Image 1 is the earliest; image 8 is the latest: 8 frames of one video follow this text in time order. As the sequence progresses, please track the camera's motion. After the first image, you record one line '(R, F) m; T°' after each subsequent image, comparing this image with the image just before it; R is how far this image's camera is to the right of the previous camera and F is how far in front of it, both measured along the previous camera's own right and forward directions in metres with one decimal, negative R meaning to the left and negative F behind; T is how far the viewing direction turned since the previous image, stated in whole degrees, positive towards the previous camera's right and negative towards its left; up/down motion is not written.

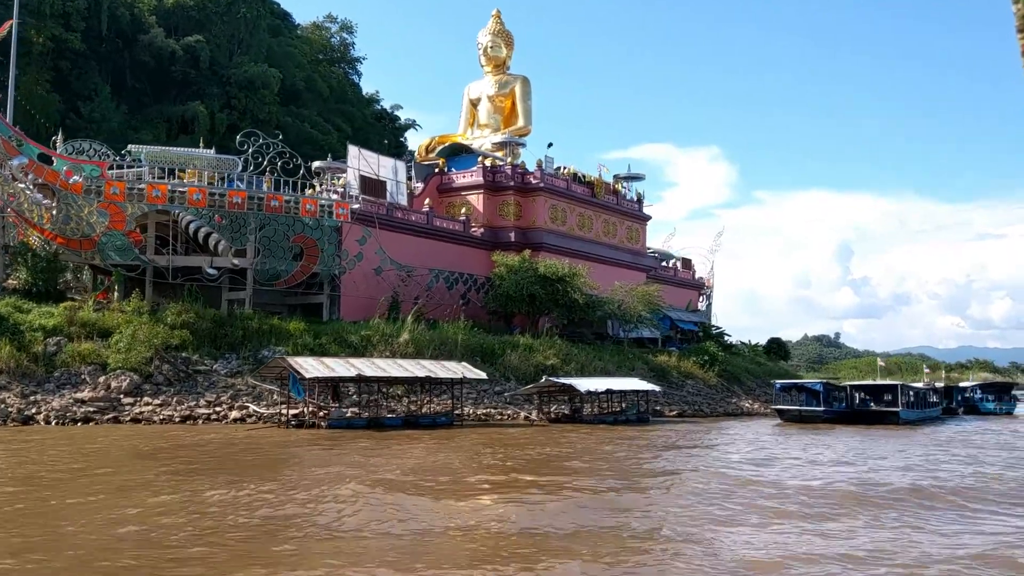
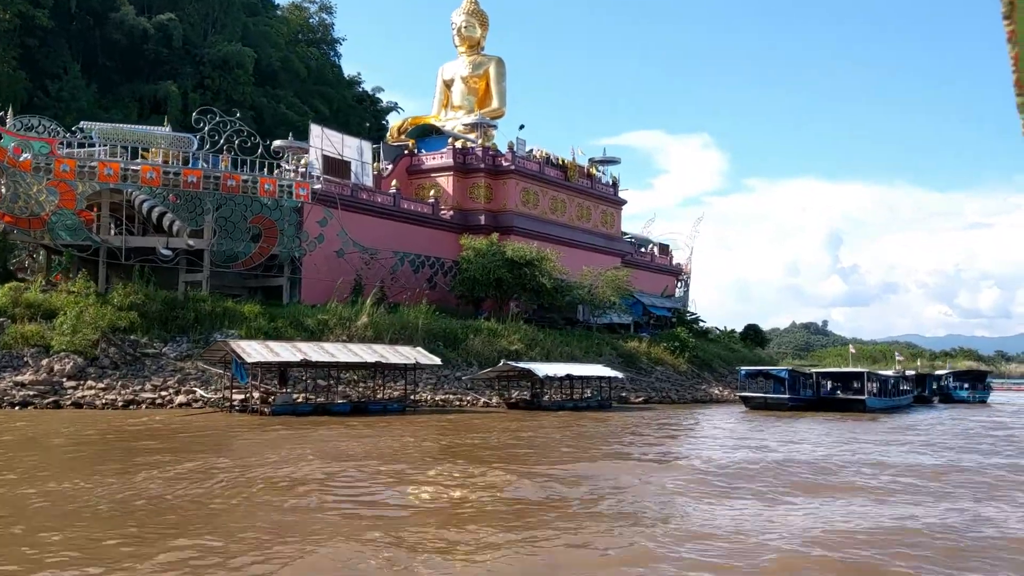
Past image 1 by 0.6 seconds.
(+0.7, +0.5) m; +1°
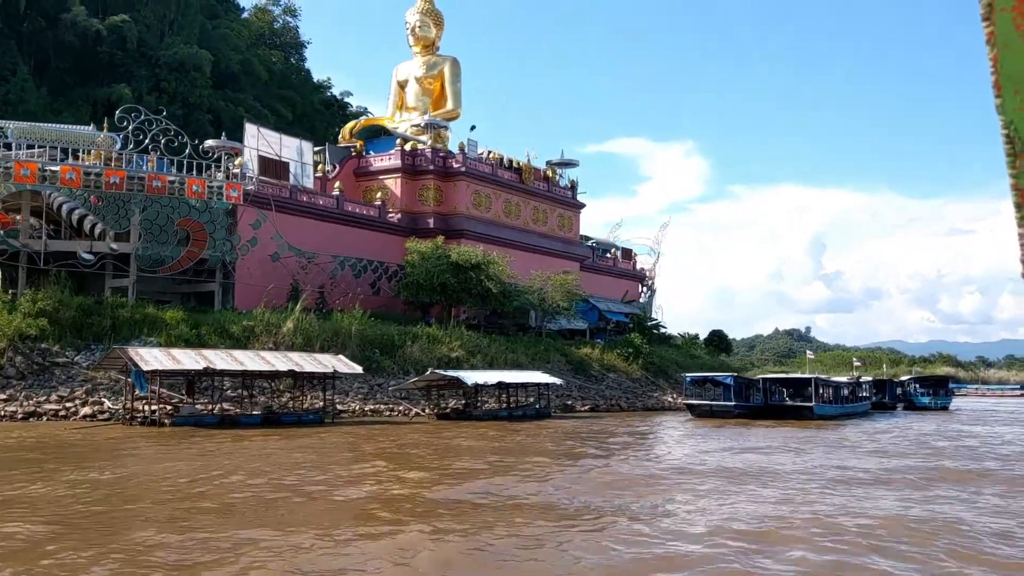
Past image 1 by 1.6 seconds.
(+1.2, +0.9) m; +1°
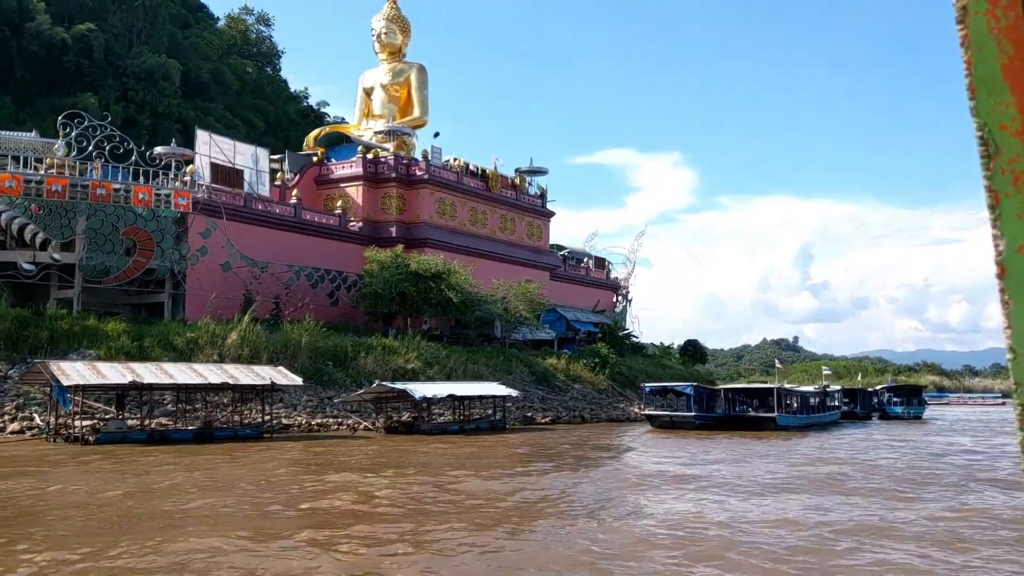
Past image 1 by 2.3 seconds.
(+0.8, +0.6) m; +1°
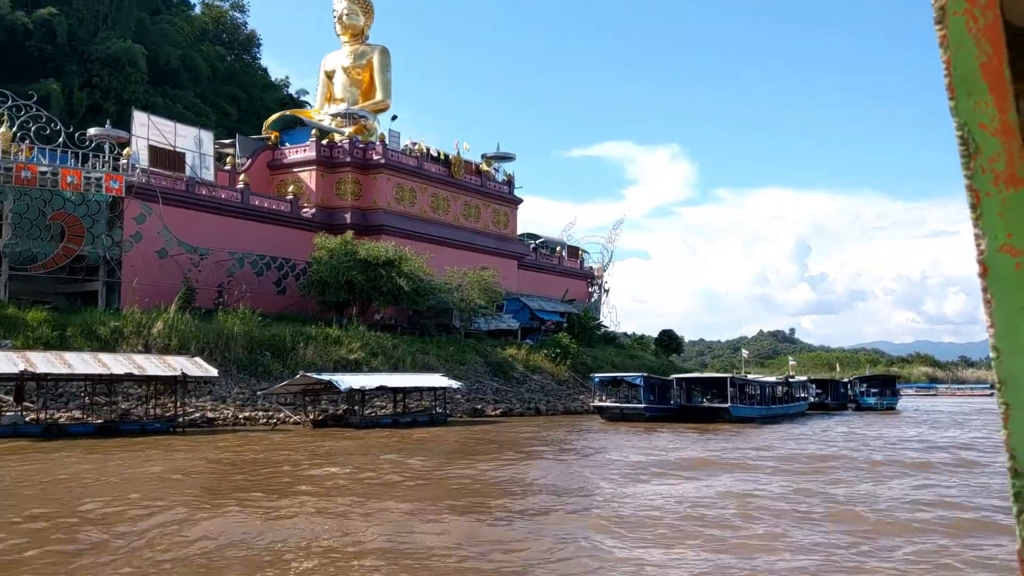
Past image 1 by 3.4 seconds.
(+1.2, +1.0) m; 0°
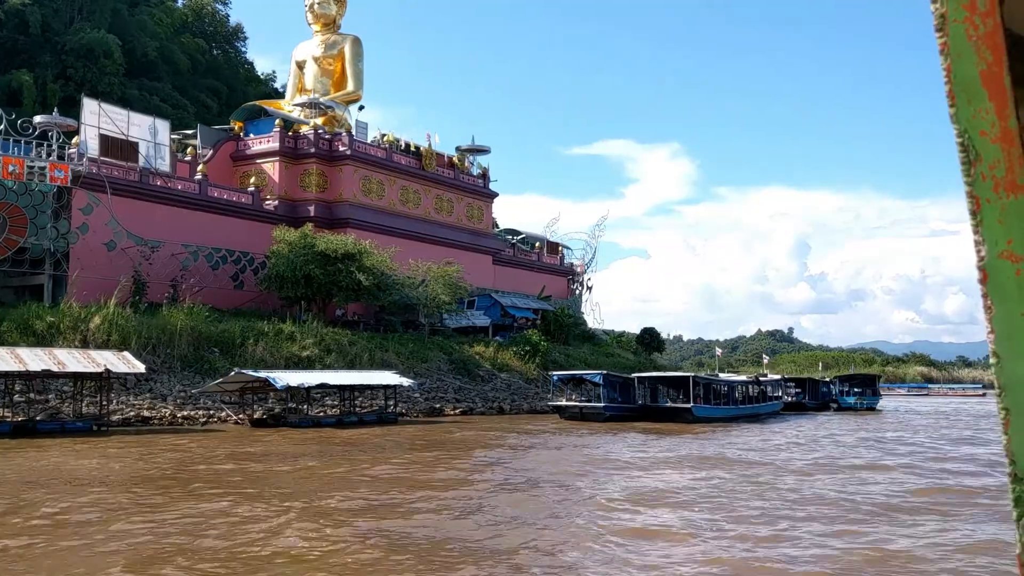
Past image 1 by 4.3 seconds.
(+0.9, +0.8) m; 0°
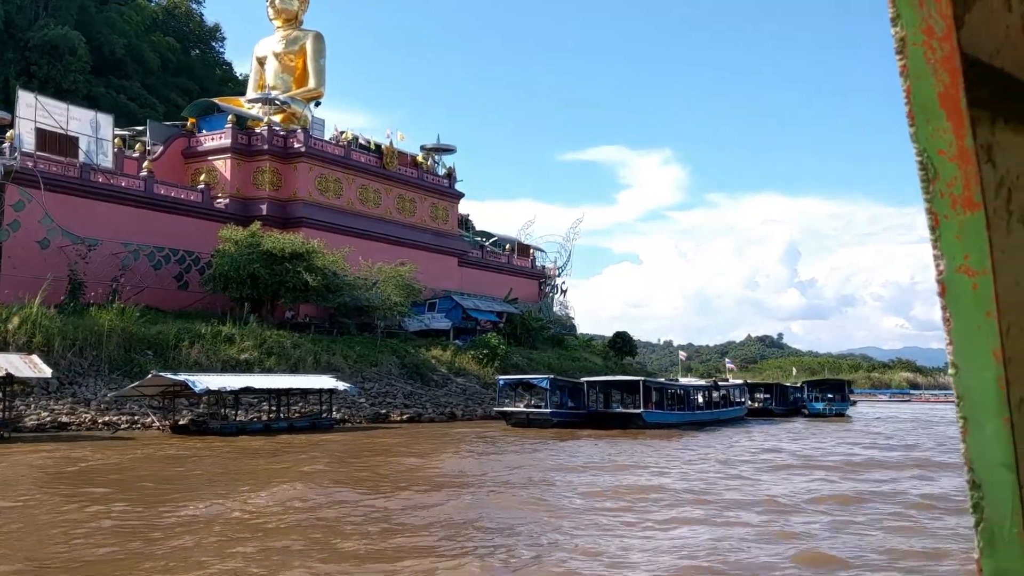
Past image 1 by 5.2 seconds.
(+0.9, +0.8) m; 0°
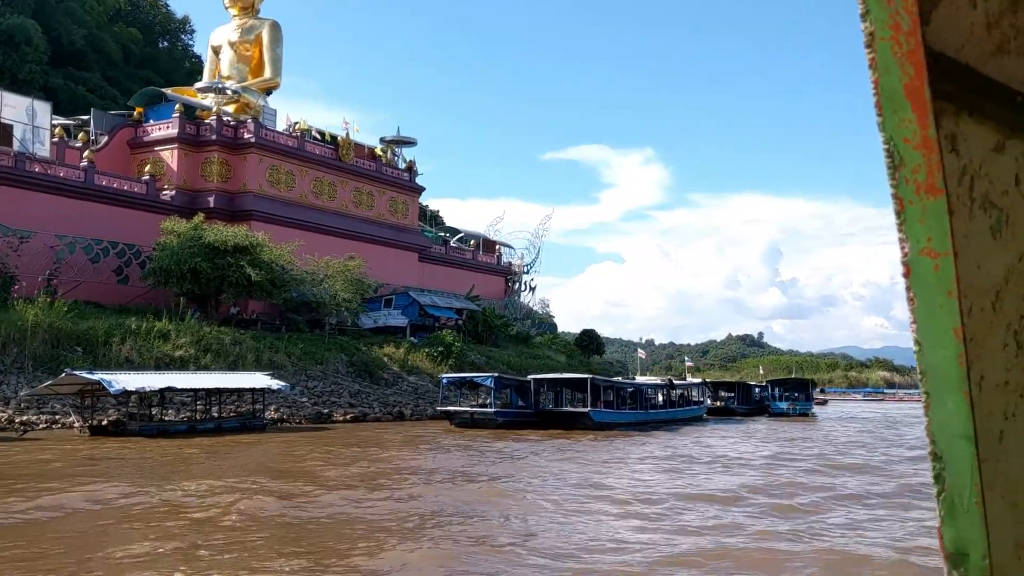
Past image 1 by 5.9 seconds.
(+0.7, +0.7) m; +1°
